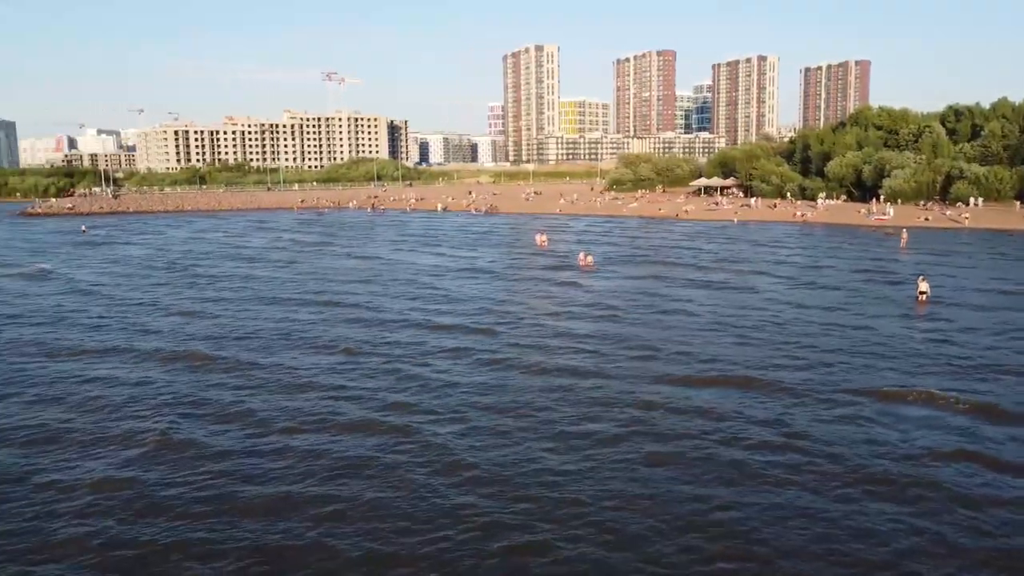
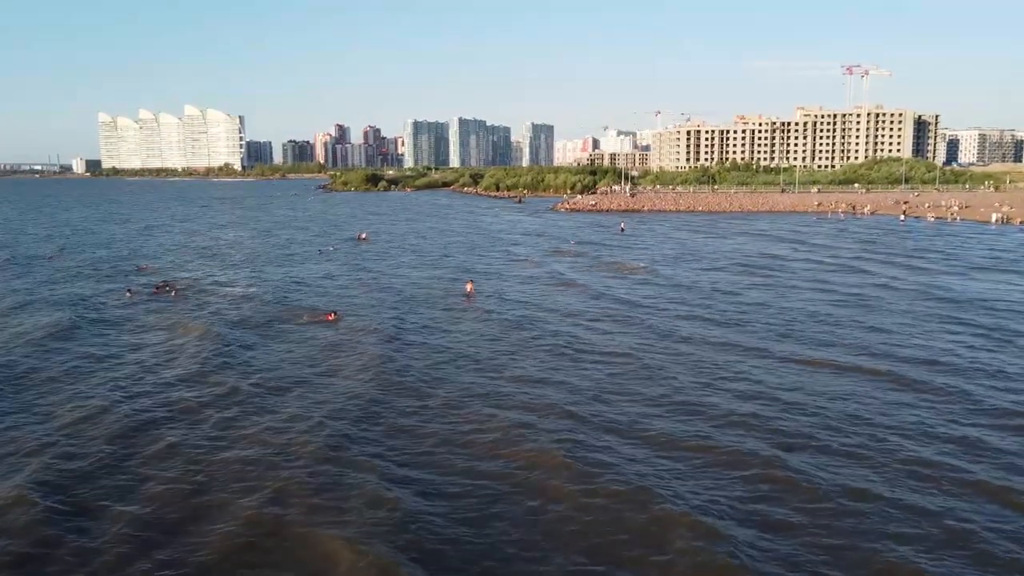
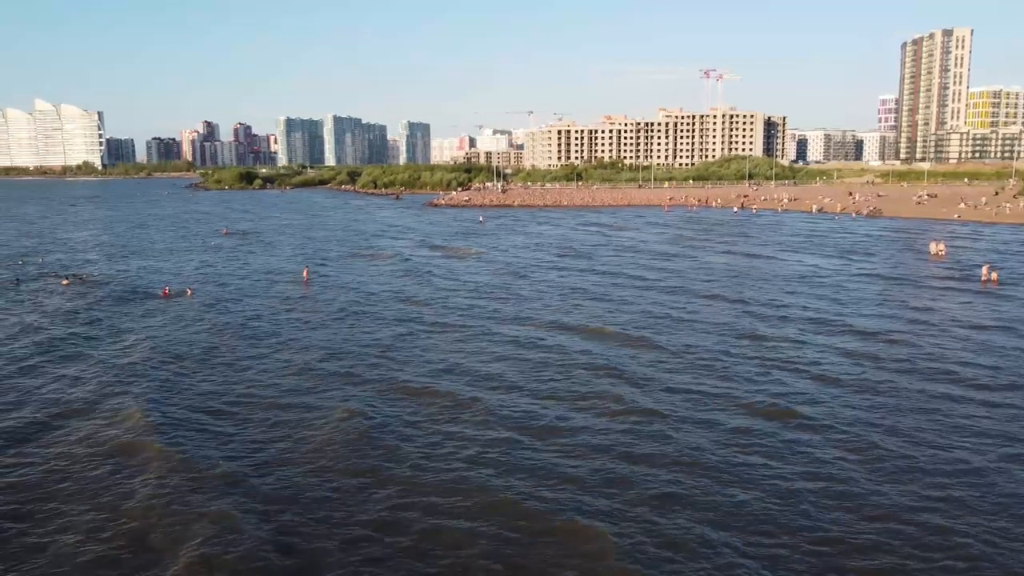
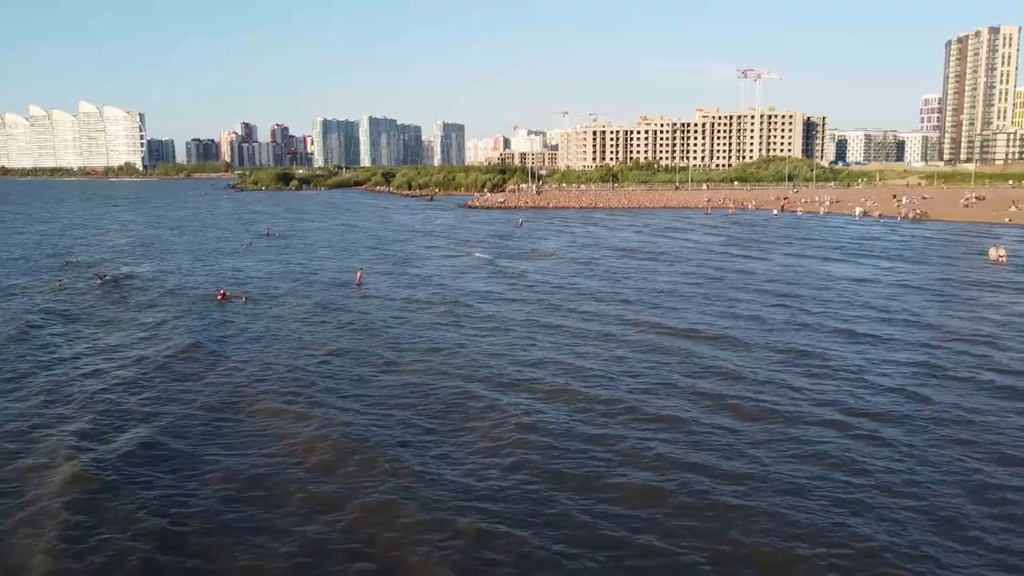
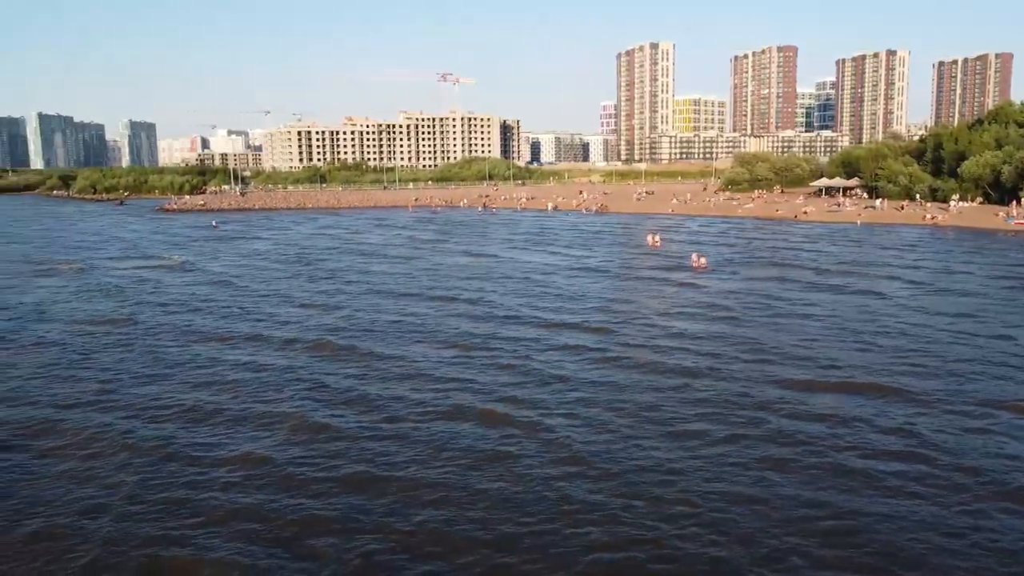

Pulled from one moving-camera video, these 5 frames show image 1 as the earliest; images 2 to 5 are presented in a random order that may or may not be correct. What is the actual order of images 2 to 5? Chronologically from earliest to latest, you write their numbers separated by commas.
5, 3, 4, 2
